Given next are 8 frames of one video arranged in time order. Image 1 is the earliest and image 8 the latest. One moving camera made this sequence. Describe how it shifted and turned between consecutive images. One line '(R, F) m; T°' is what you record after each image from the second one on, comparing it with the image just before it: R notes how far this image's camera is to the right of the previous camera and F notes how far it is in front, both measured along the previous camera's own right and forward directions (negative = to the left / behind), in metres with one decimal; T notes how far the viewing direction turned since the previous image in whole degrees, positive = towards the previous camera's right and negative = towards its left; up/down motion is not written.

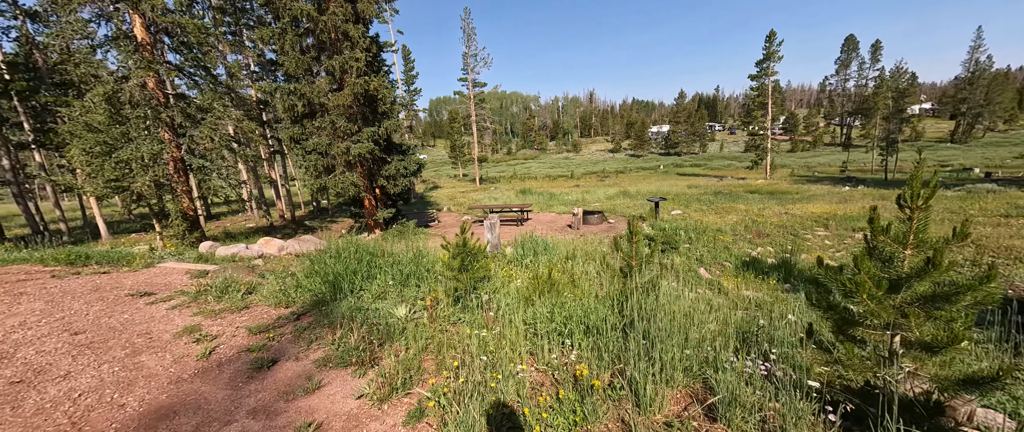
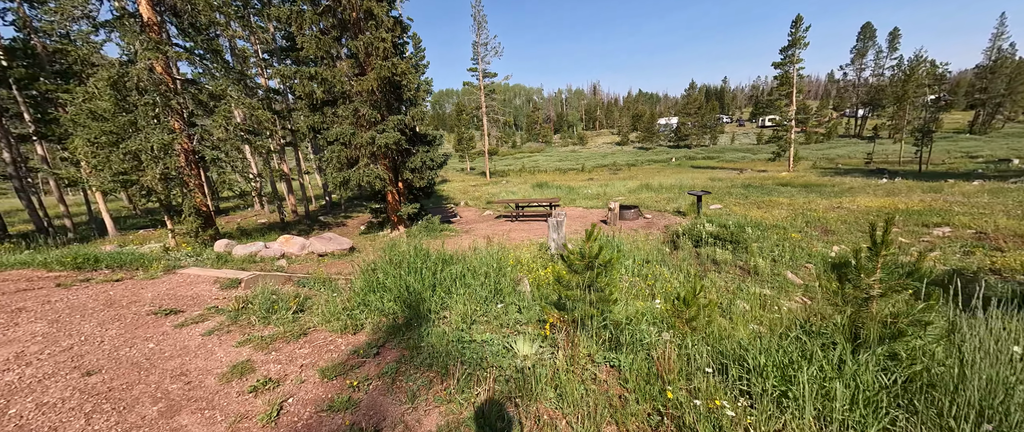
(-1.1, +0.9) m; 0°
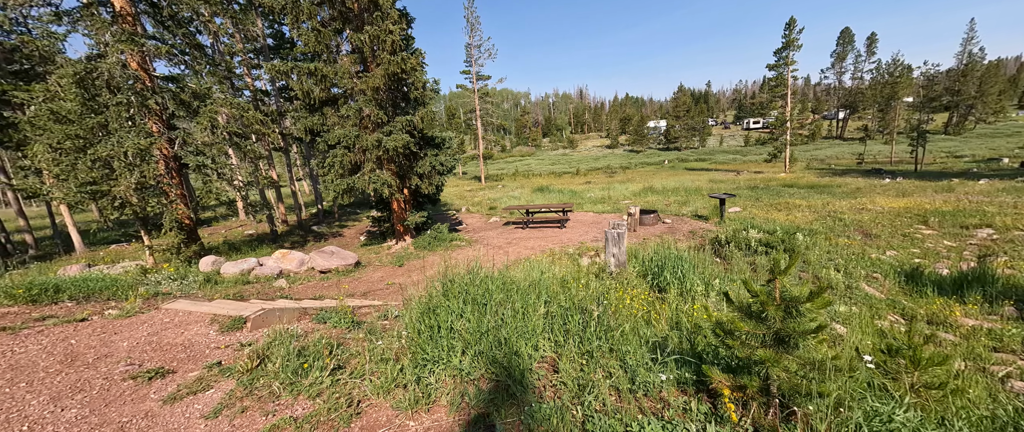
(-0.9, +0.9) m; +2°
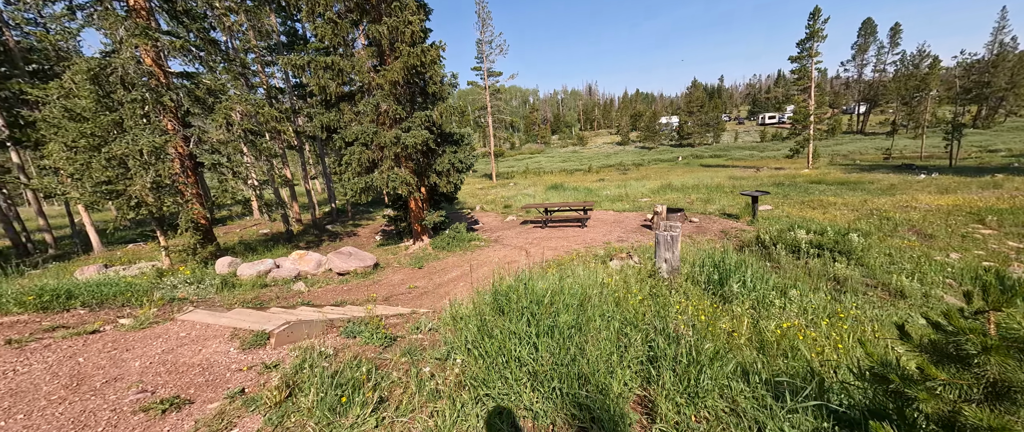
(-0.4, +0.4) m; -1°
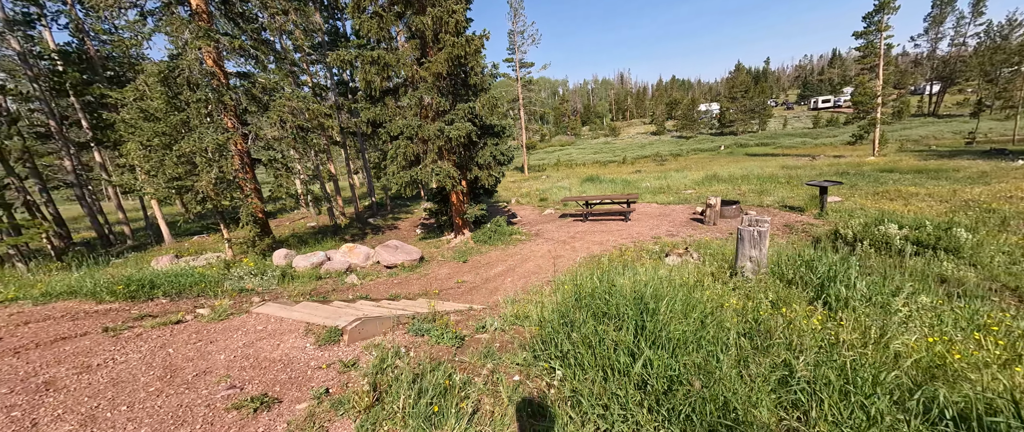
(-0.4, +0.2) m; -5°
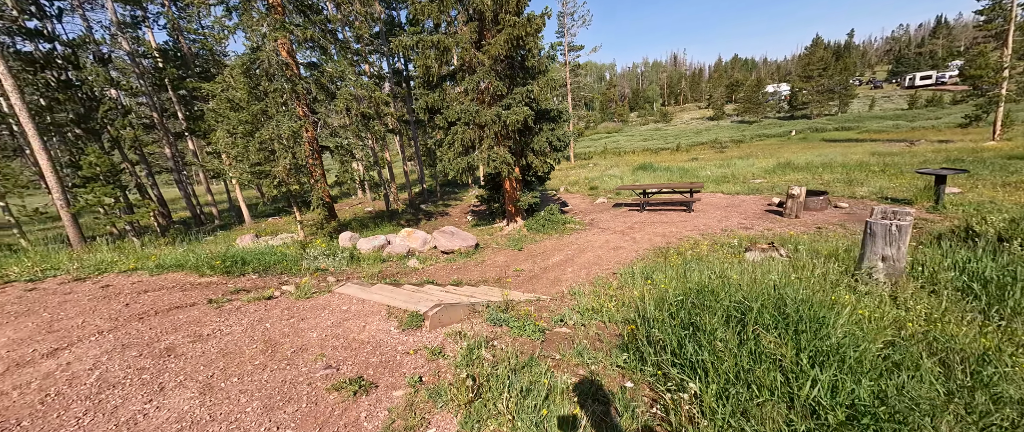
(-0.4, +0.2) m; -7°
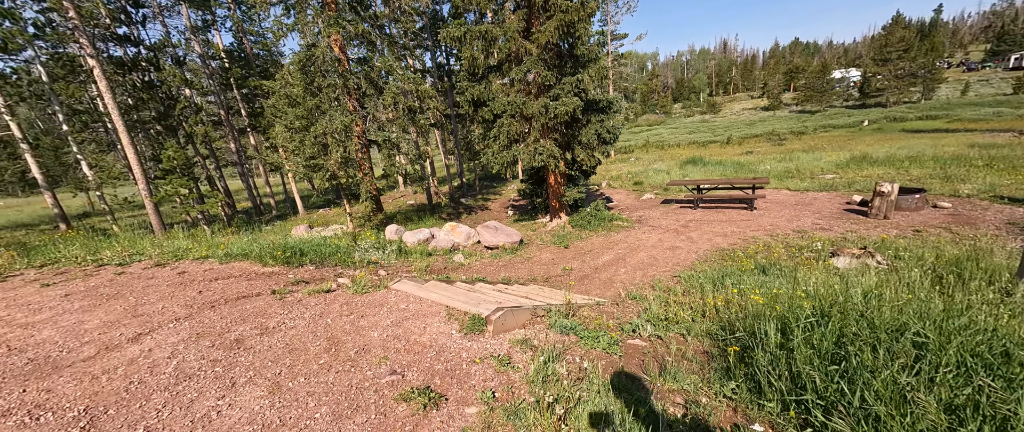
(-0.3, +0.2) m; -6°
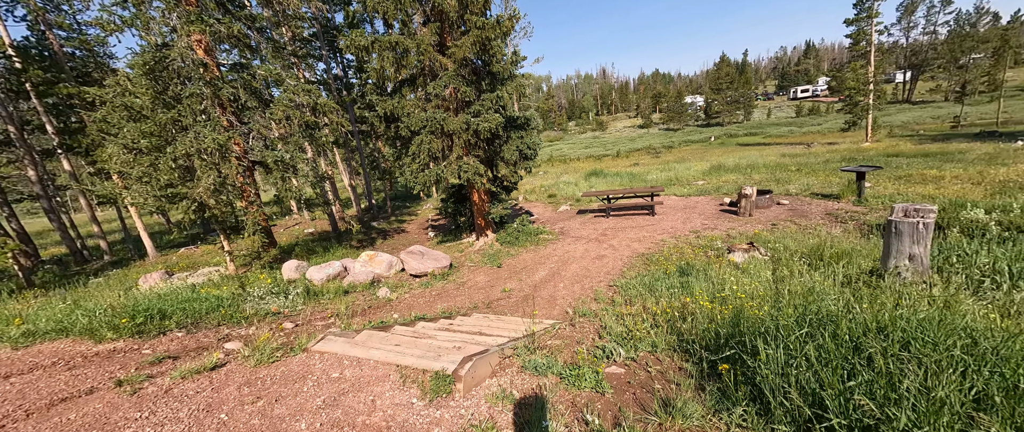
(-0.4, +0.5) m; +15°
